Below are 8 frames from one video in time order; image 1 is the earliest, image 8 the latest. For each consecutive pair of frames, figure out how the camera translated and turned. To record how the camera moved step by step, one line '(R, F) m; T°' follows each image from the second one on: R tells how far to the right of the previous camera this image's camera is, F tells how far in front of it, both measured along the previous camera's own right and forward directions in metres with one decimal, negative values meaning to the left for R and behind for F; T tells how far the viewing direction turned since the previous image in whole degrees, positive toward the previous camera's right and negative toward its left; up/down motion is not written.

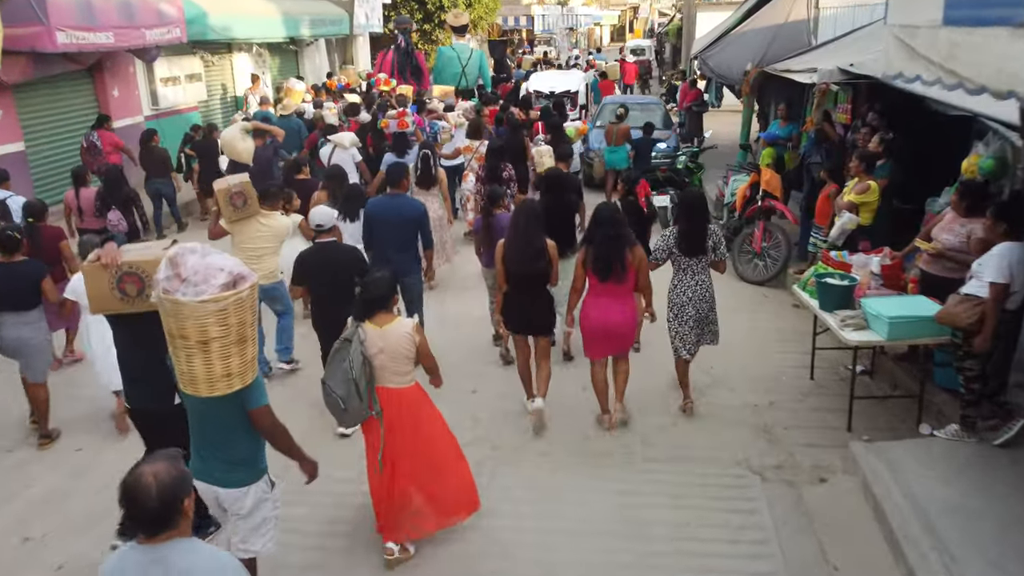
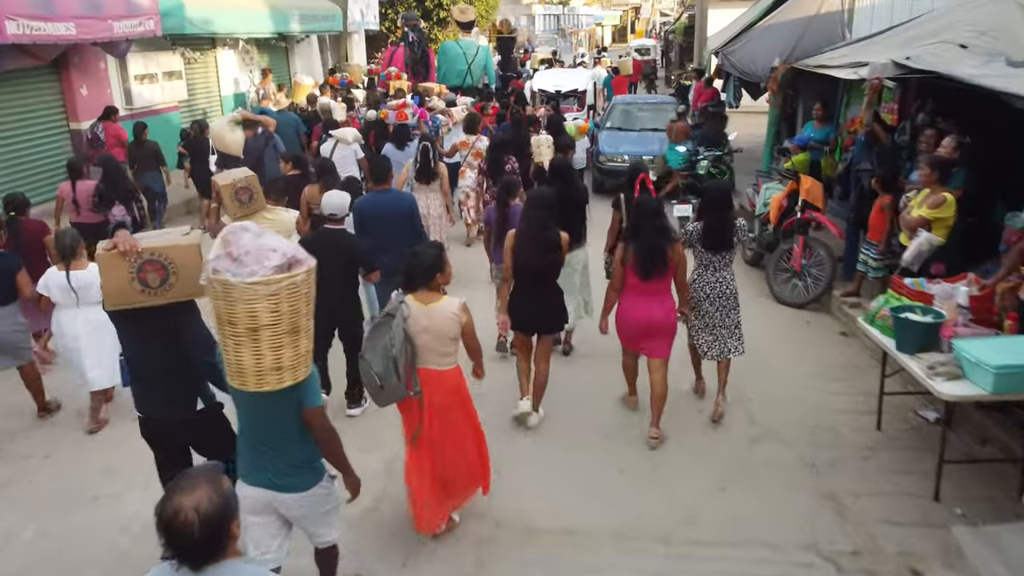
(-0.1, +1.0) m; 0°
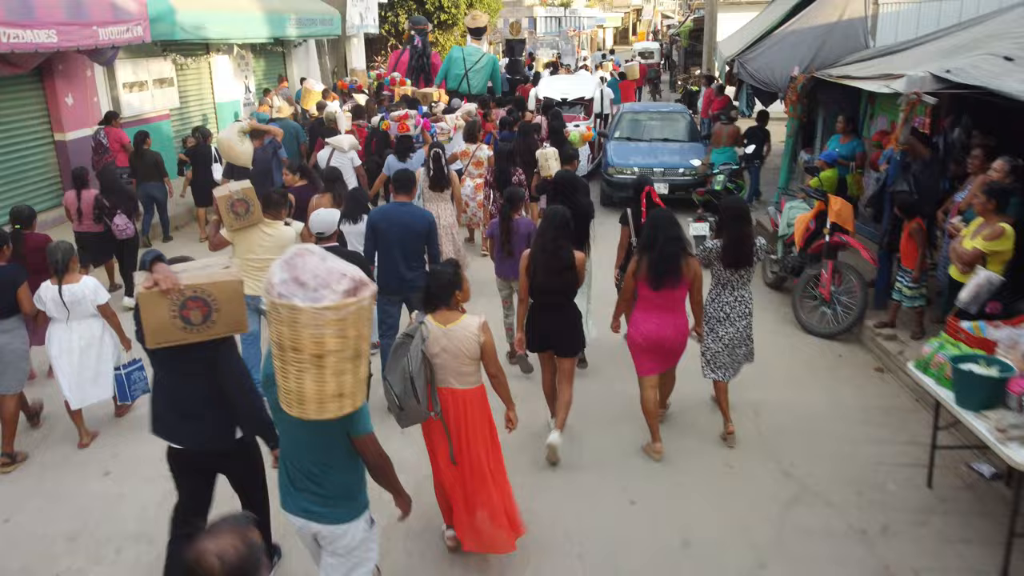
(-0.1, +0.5) m; 0°
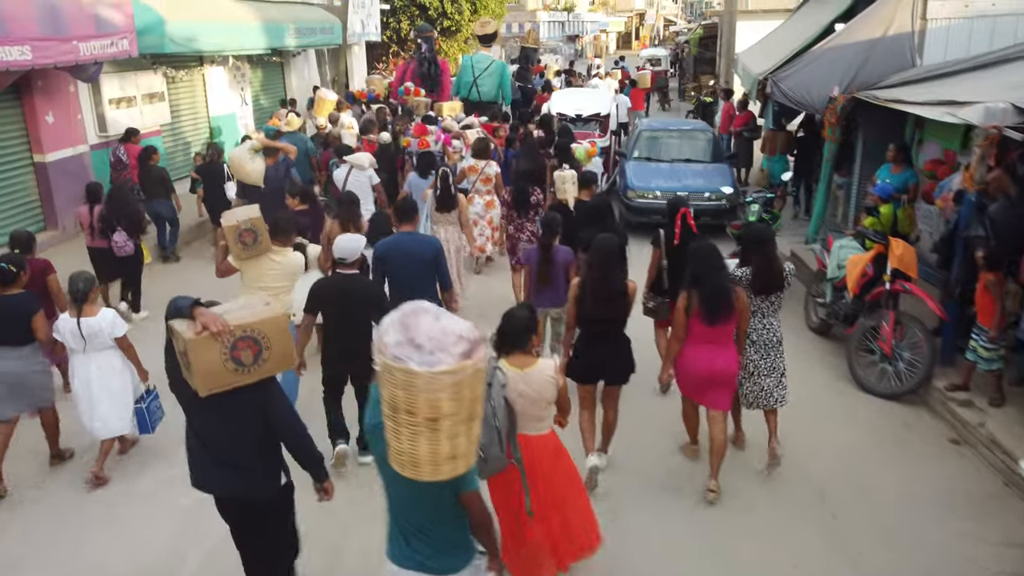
(-0.1, +0.7) m; 0°
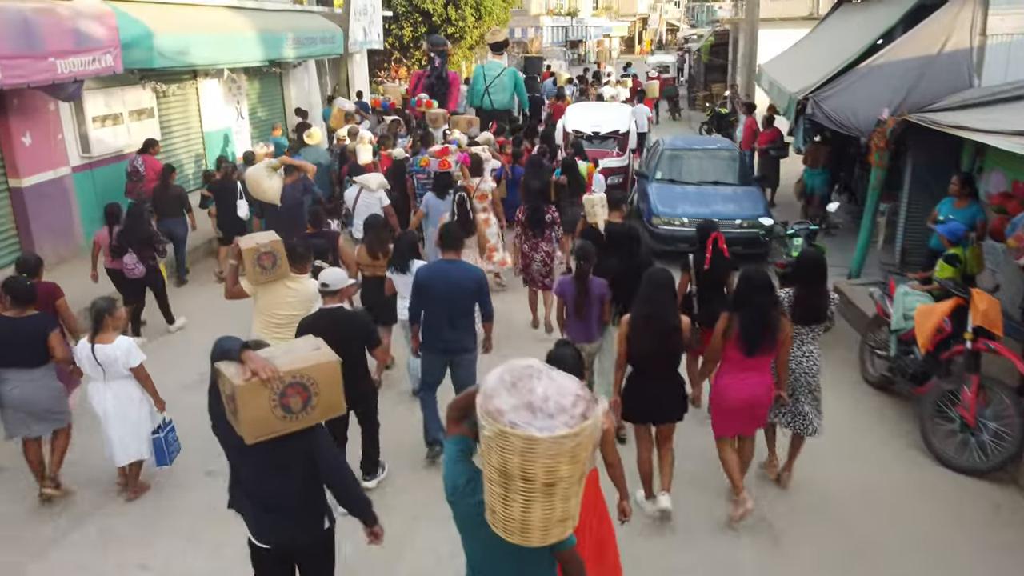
(-0.2, +0.7) m; 0°
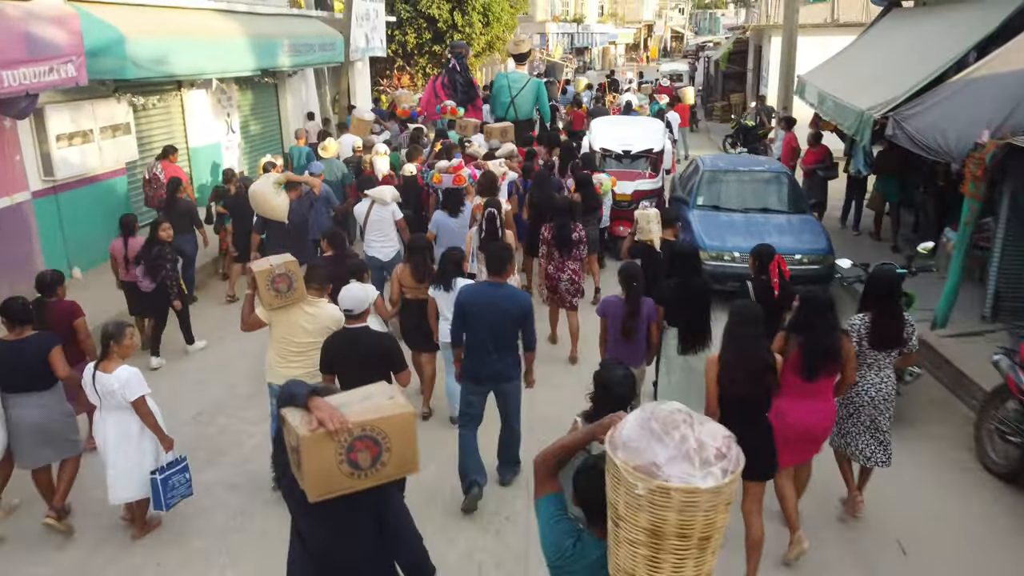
(-0.2, +1.2) m; 0°
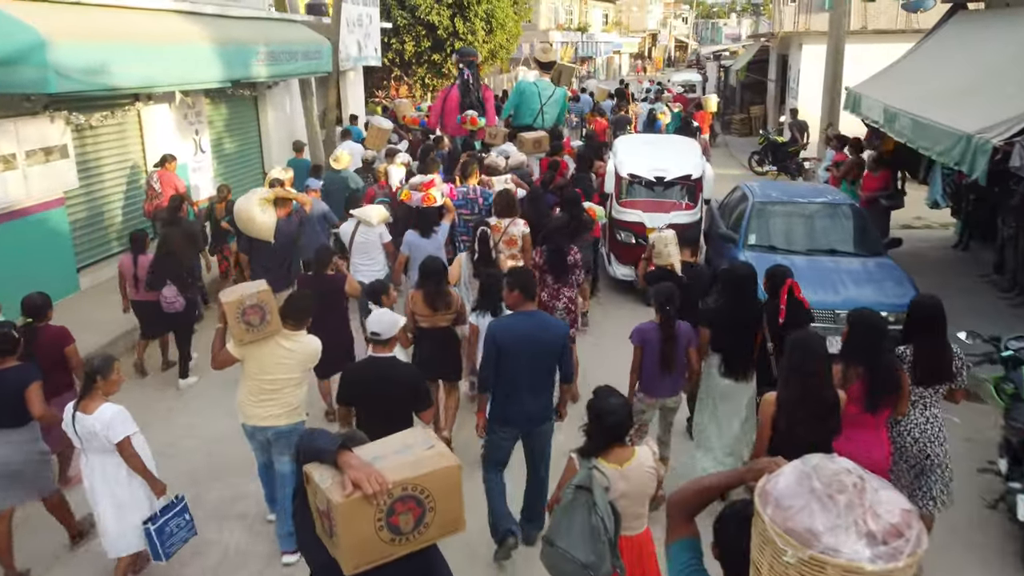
(-0.1, +1.6) m; 0°
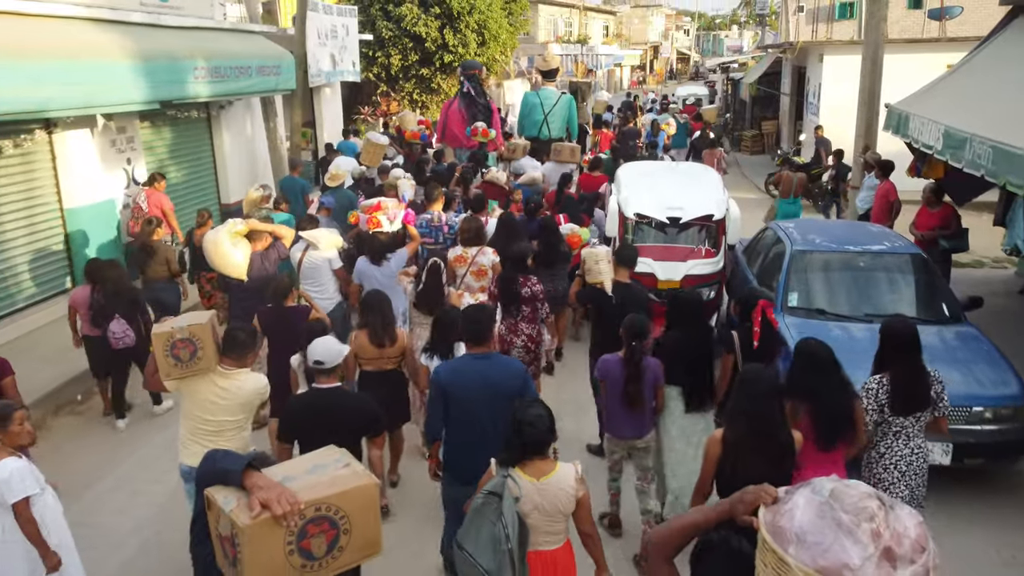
(+0.2, +1.6) m; 0°
